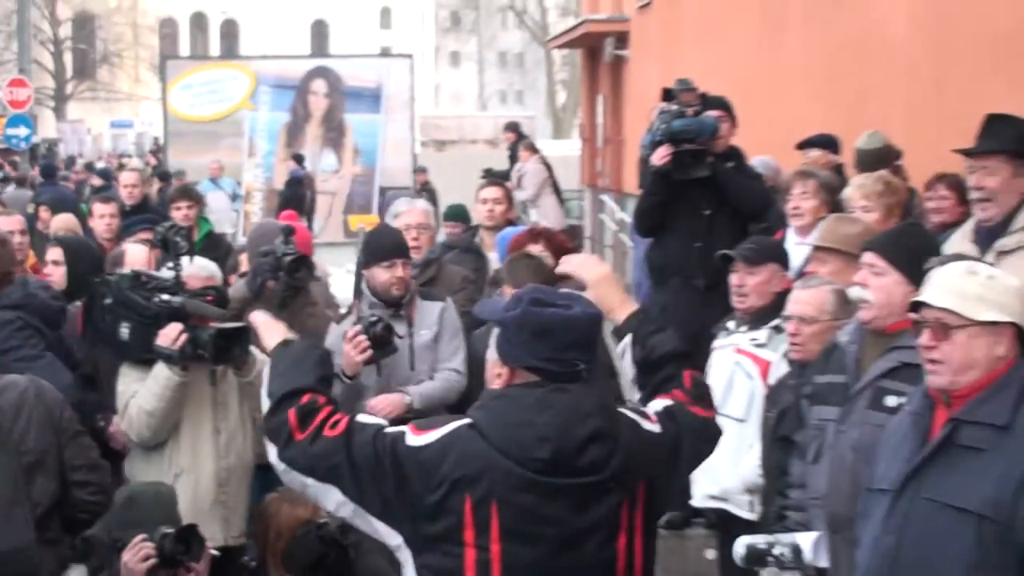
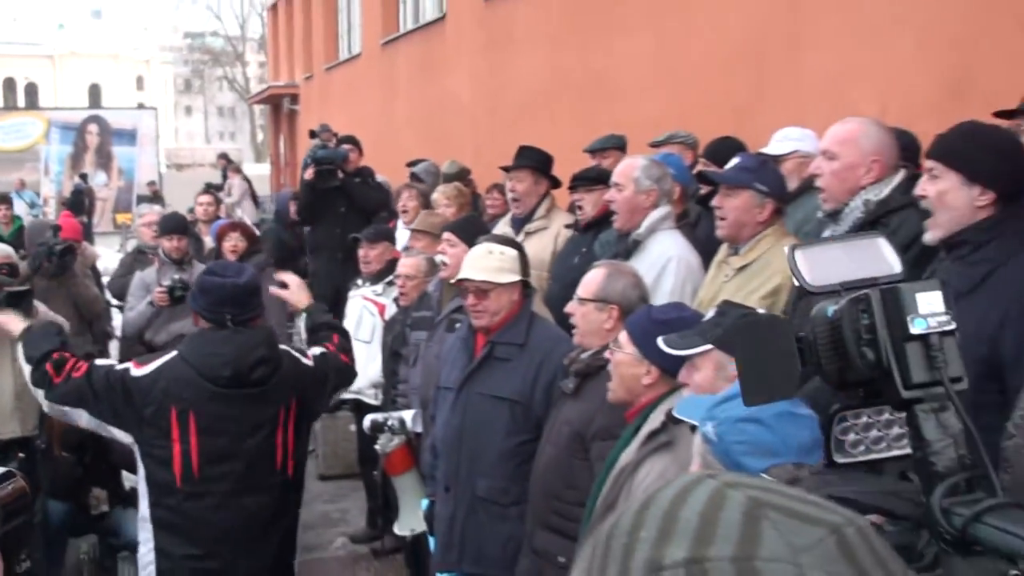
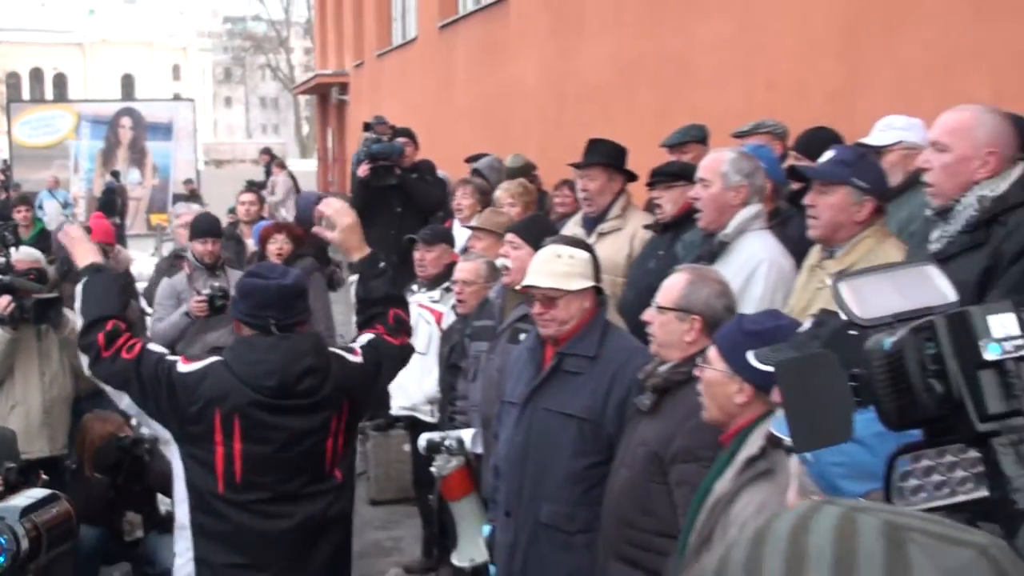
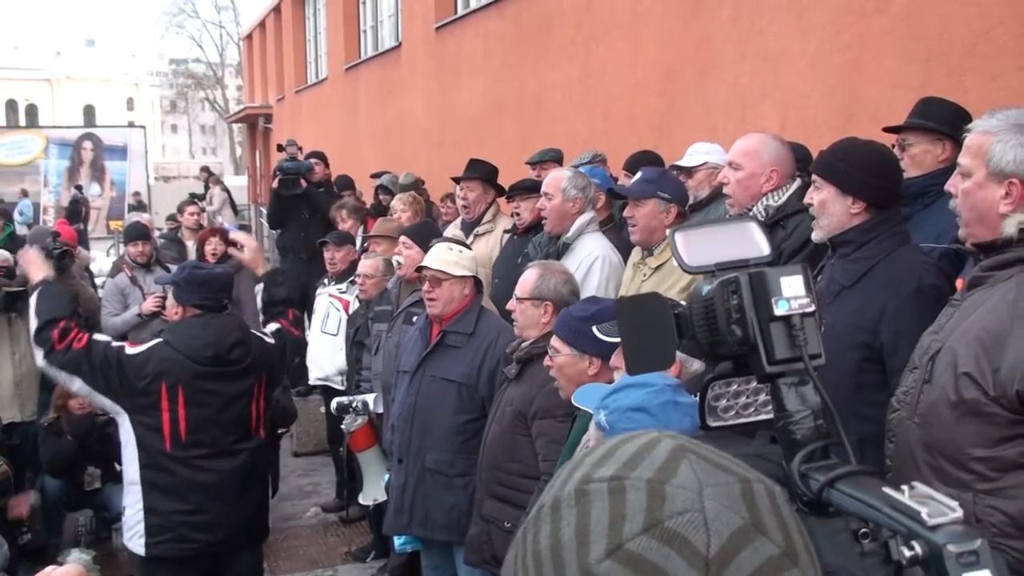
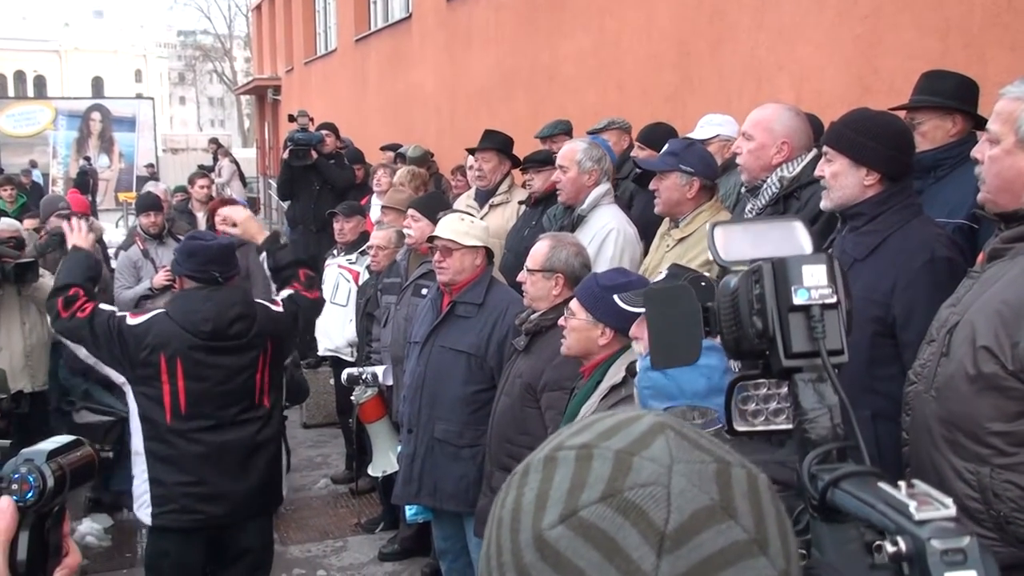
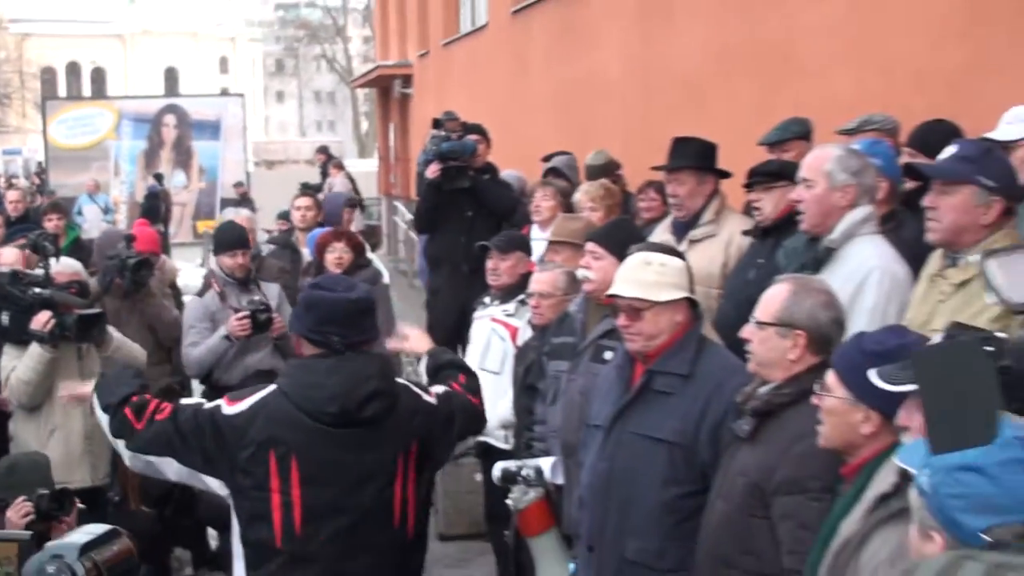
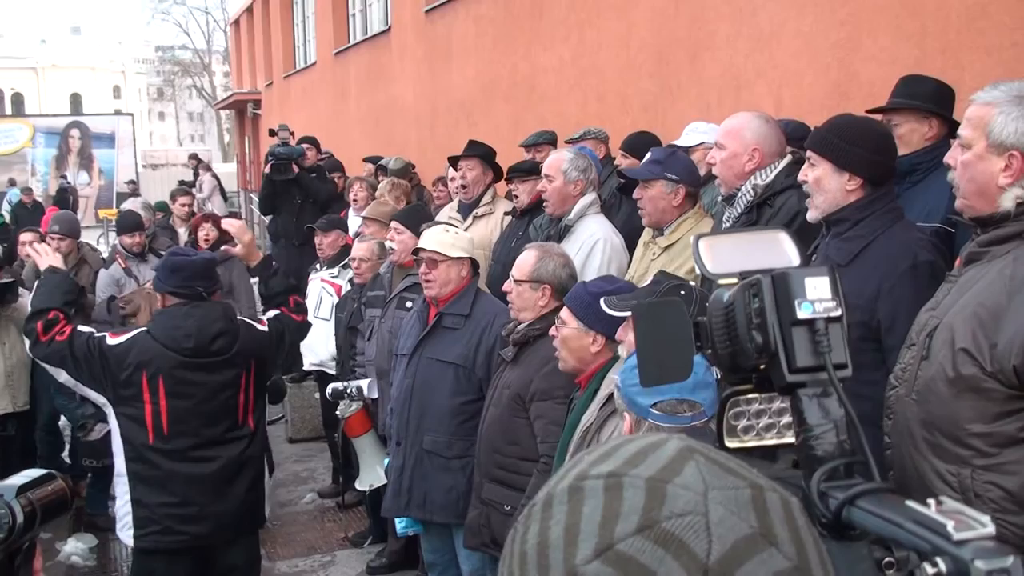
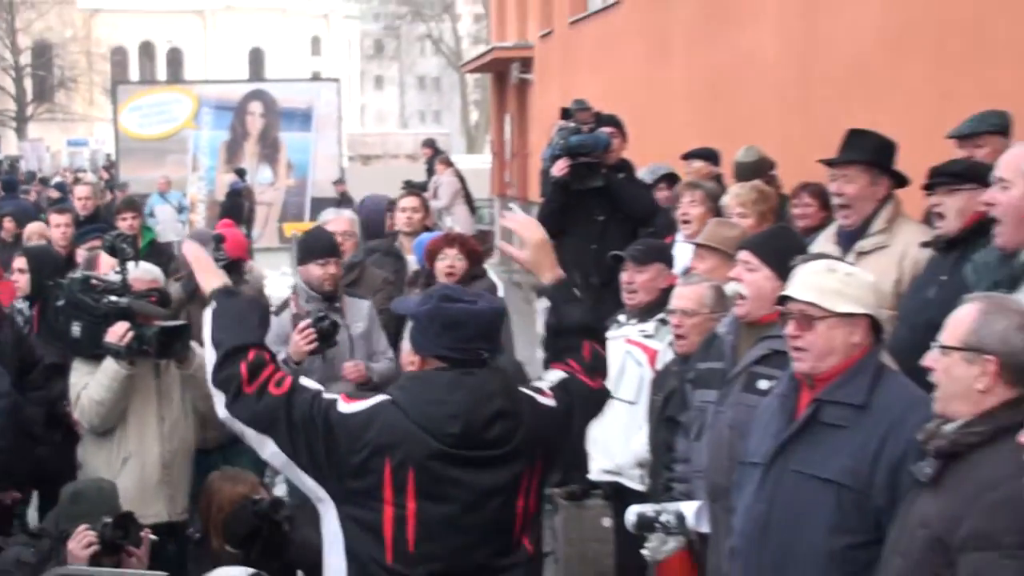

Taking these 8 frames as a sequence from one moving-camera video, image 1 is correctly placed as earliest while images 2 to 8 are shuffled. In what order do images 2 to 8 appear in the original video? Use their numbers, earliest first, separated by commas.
8, 6, 3, 2, 4, 5, 7
